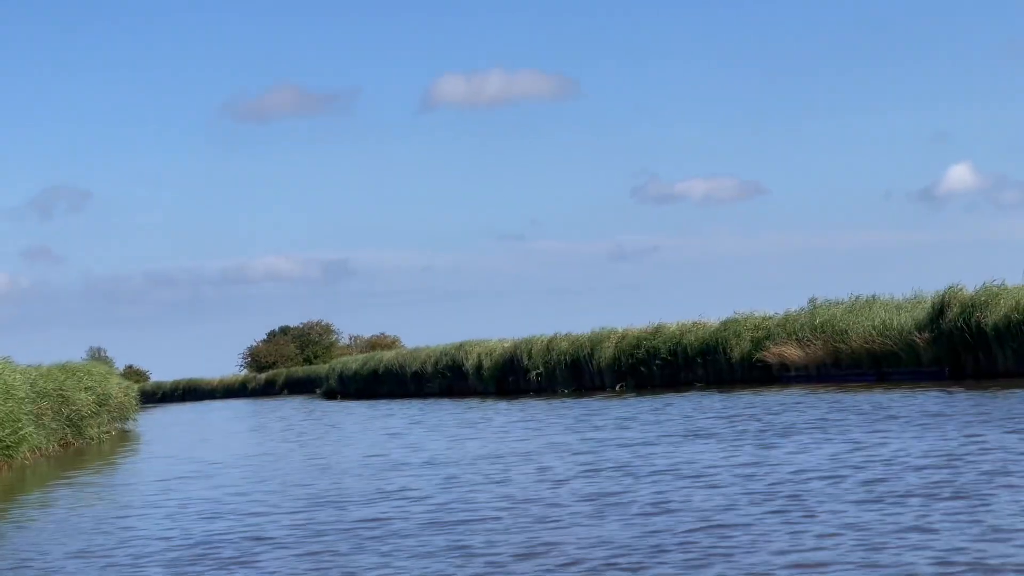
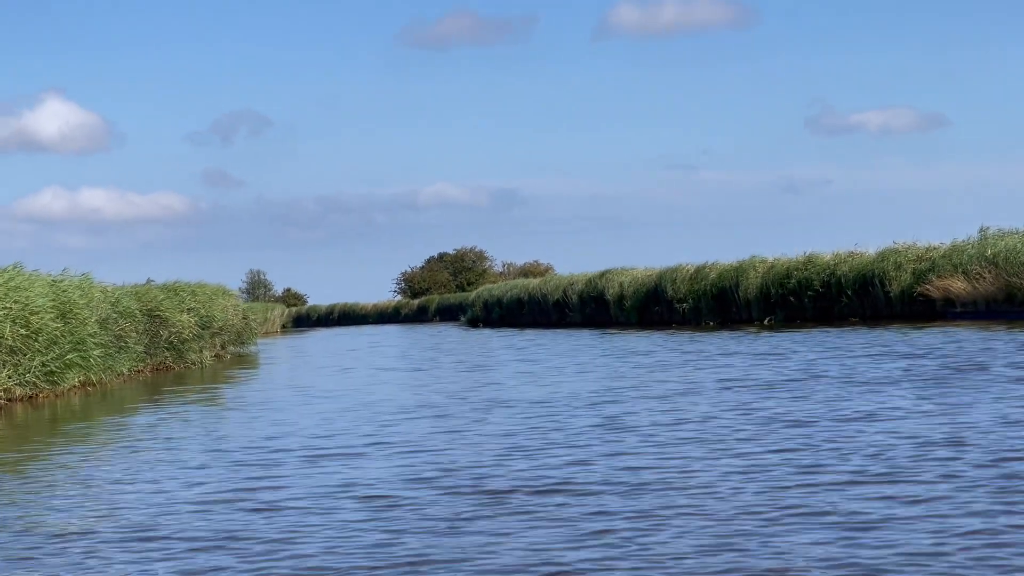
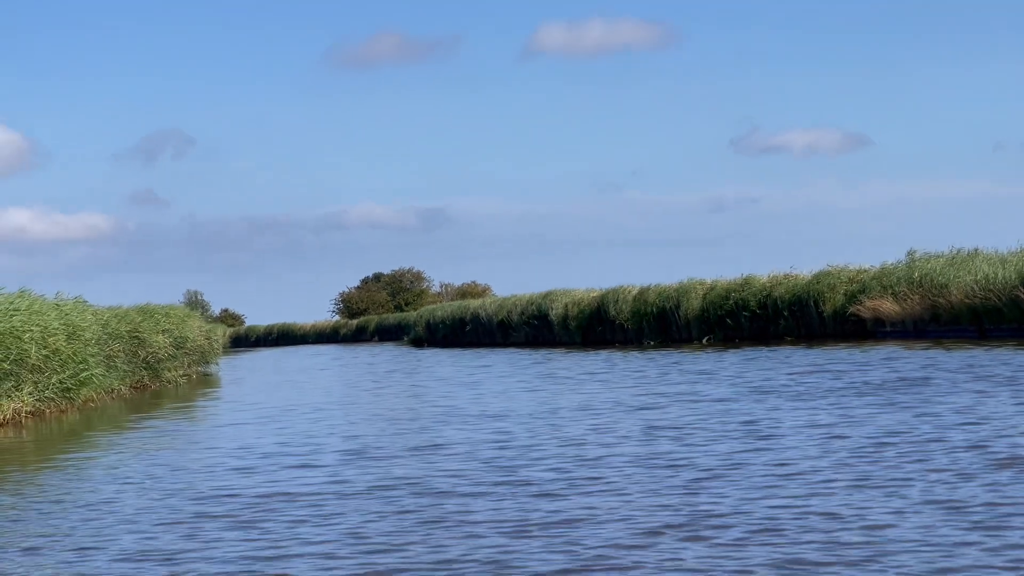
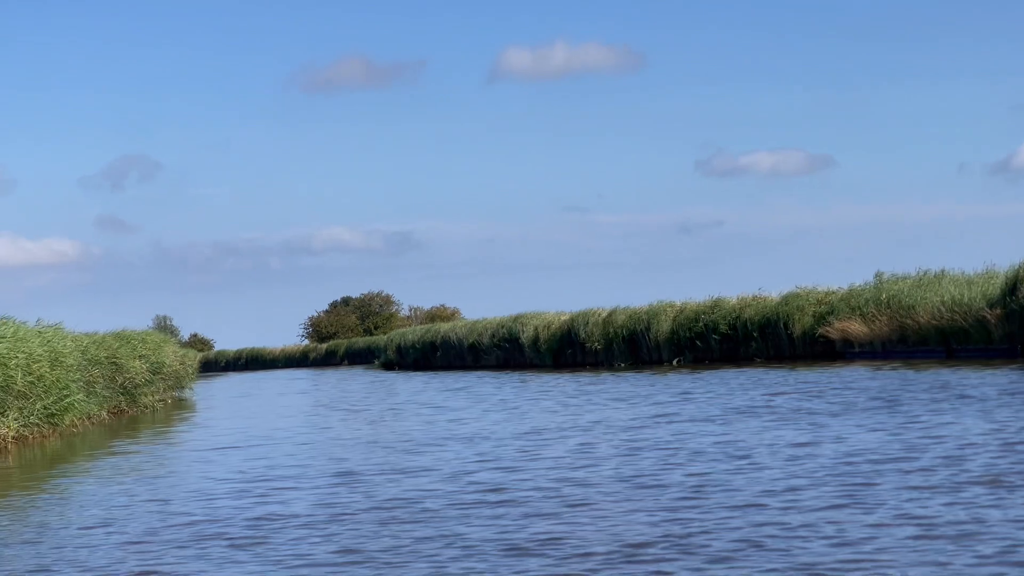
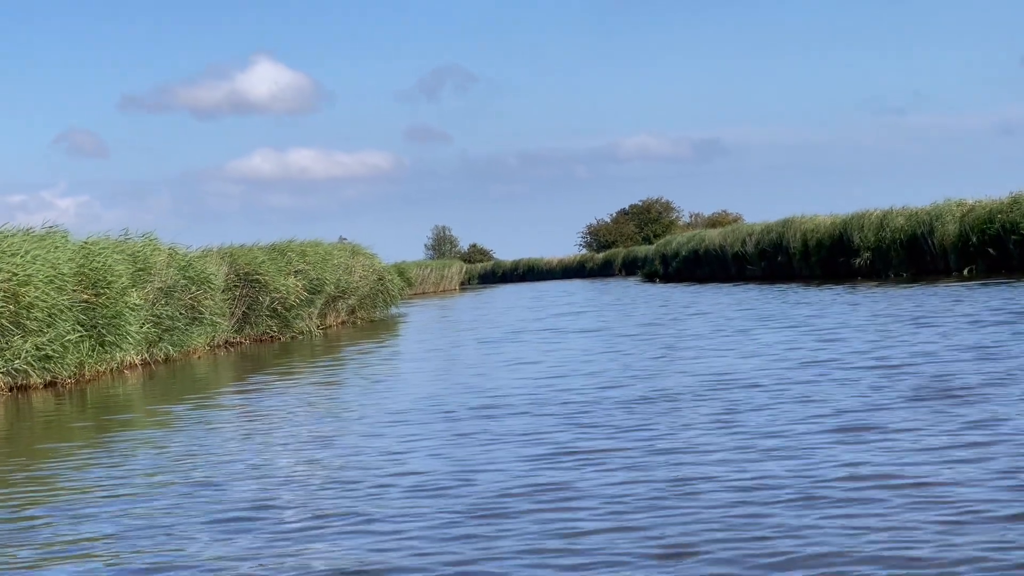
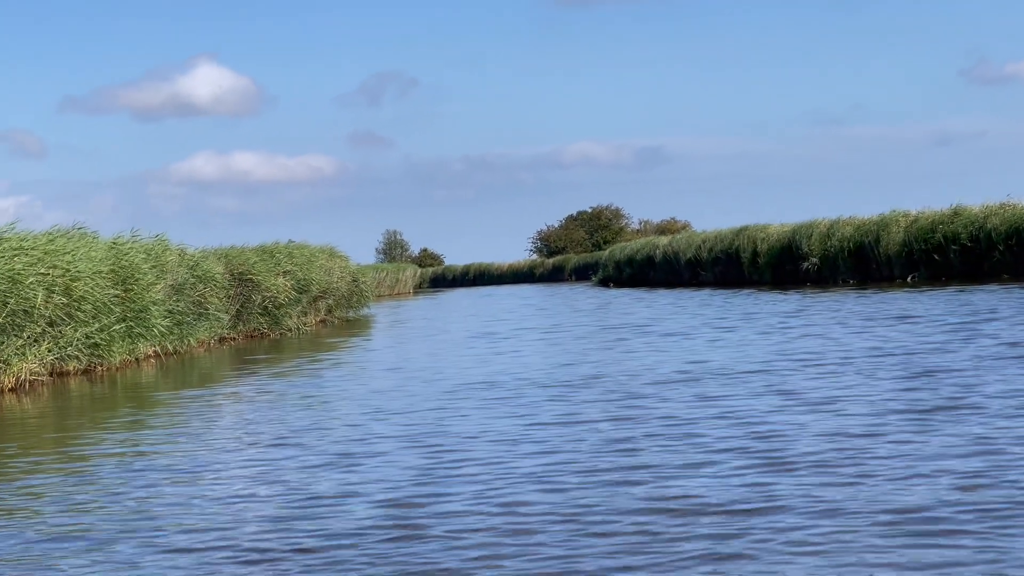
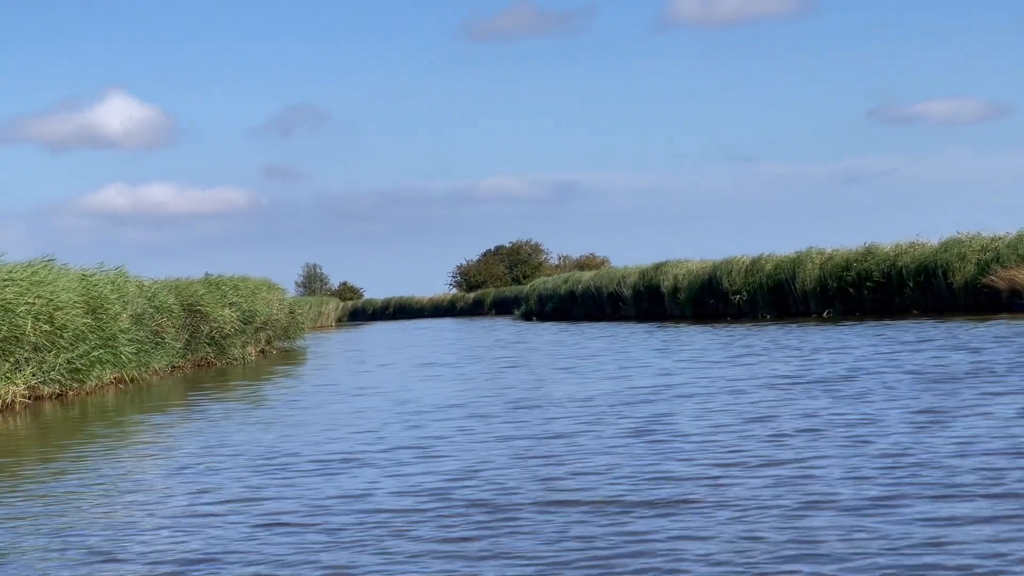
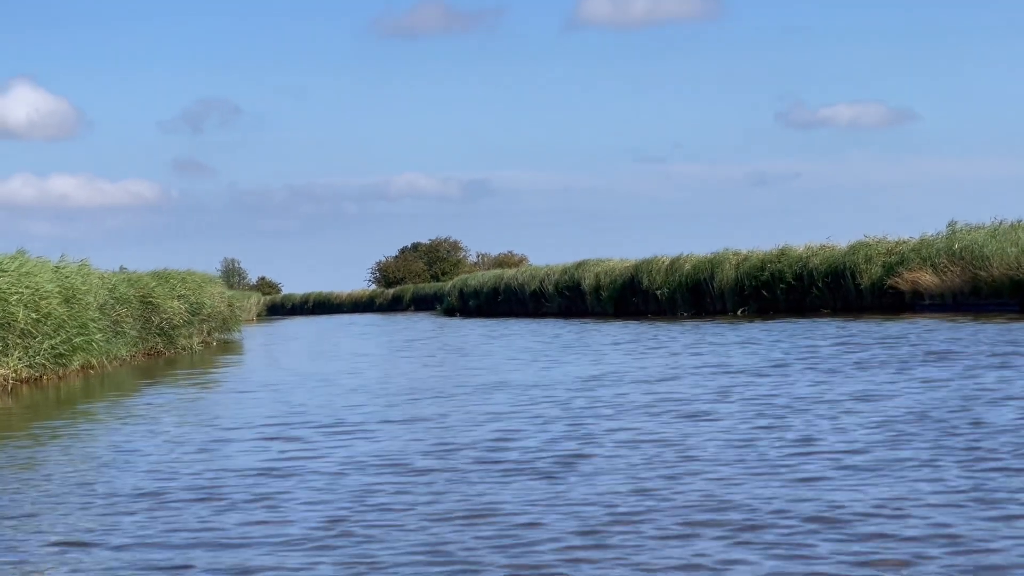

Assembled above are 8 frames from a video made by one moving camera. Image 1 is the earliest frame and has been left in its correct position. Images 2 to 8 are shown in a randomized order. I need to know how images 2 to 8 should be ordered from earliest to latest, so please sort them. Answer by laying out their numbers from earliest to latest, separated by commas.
4, 3, 8, 2, 7, 6, 5
